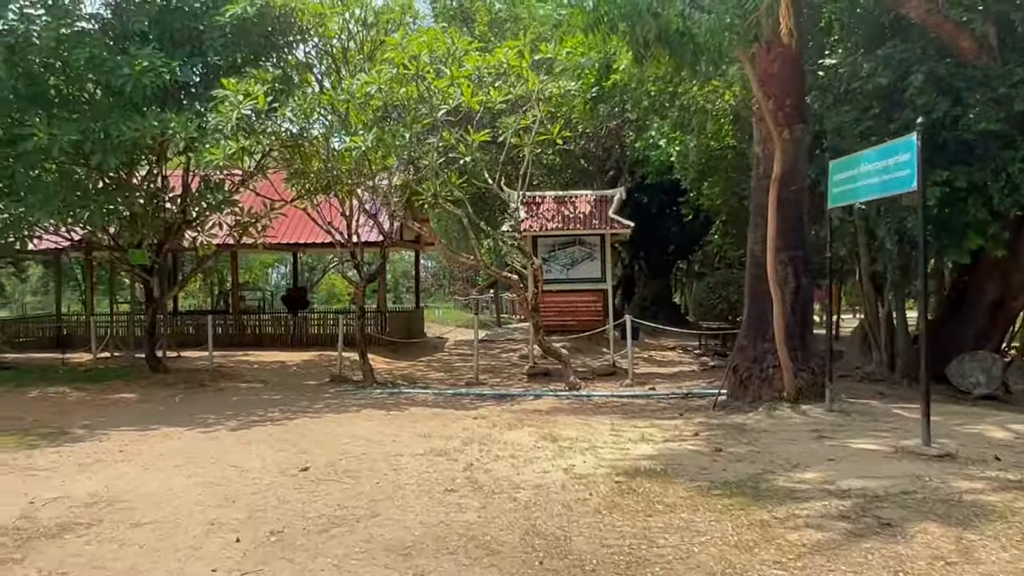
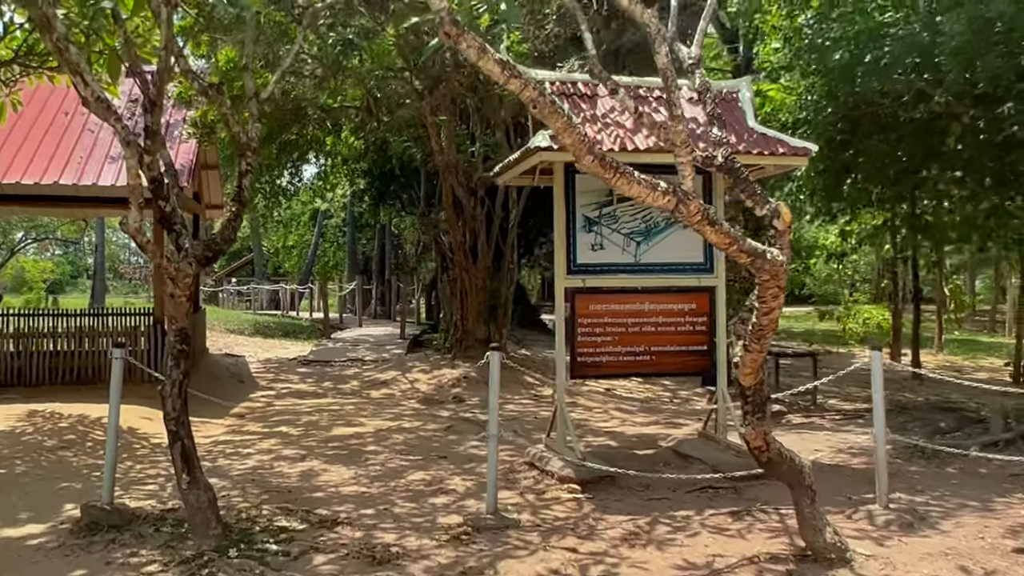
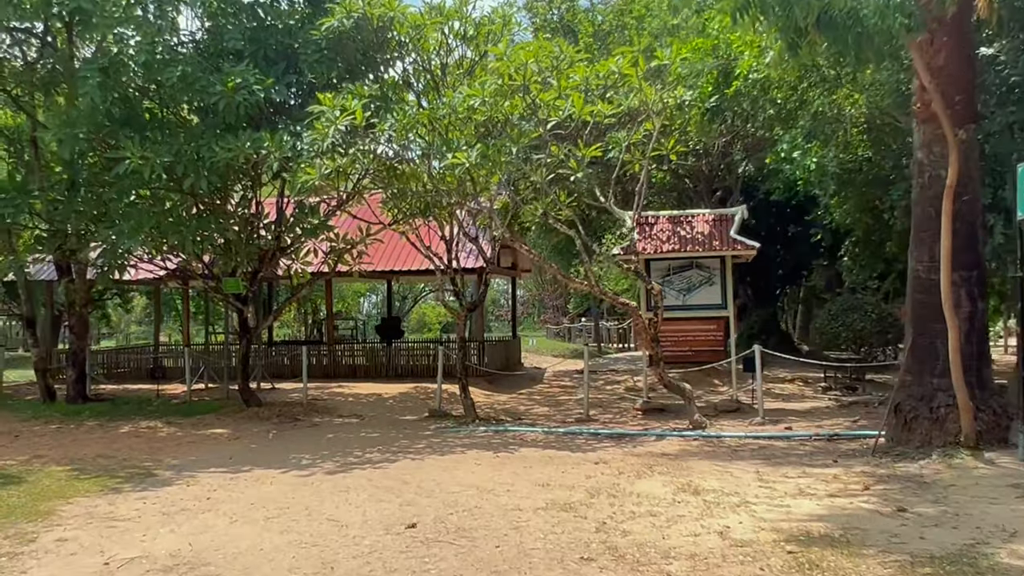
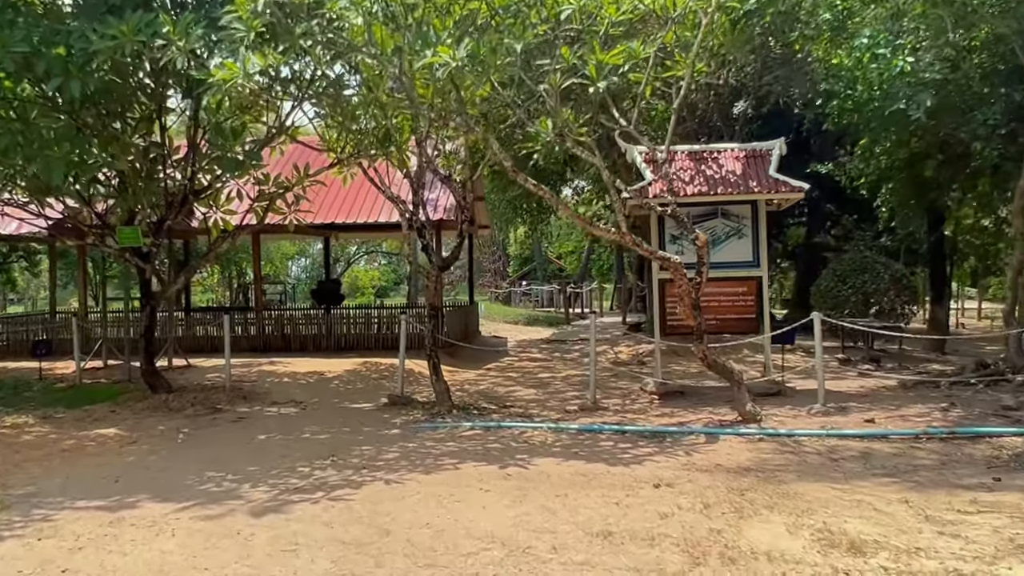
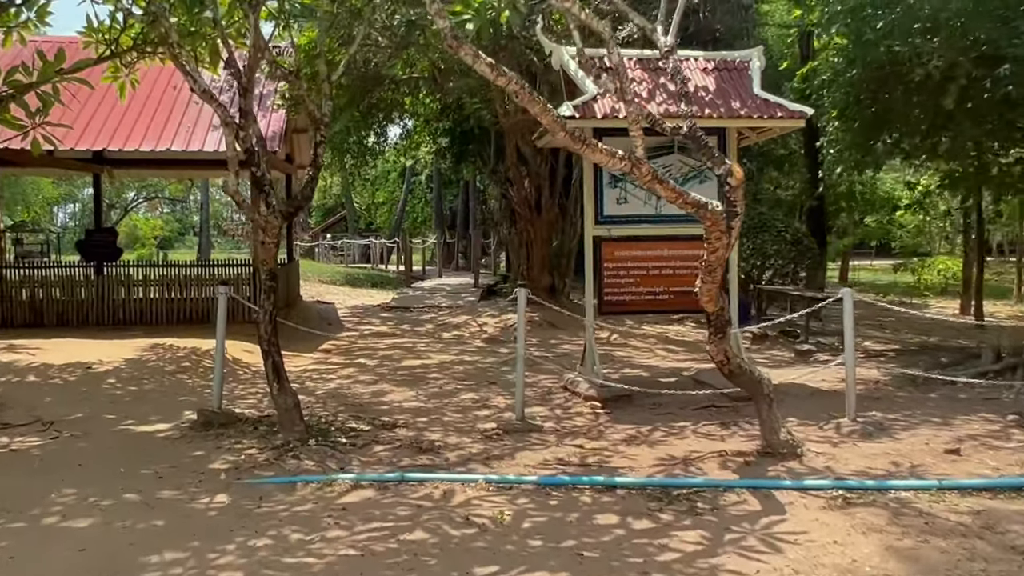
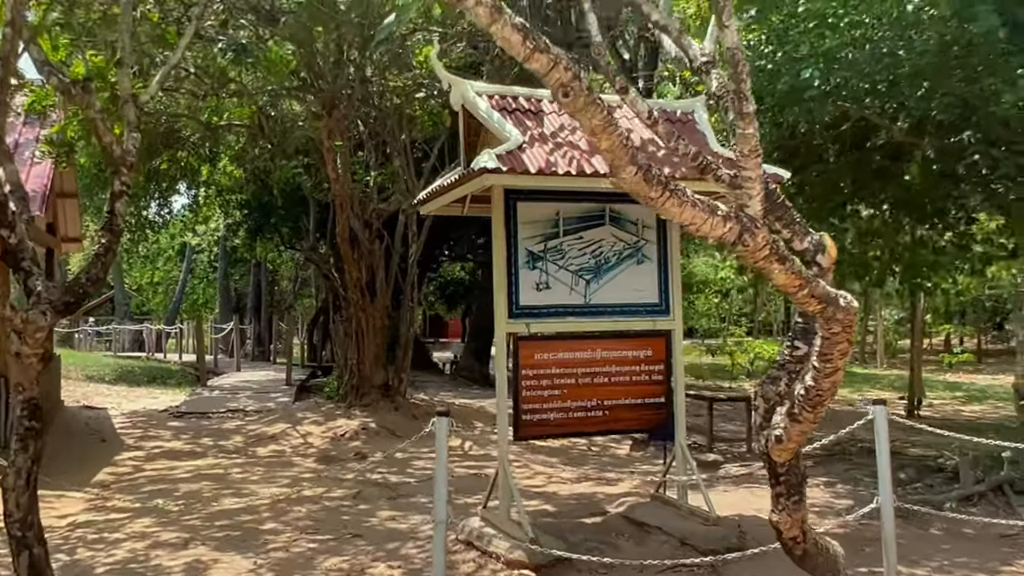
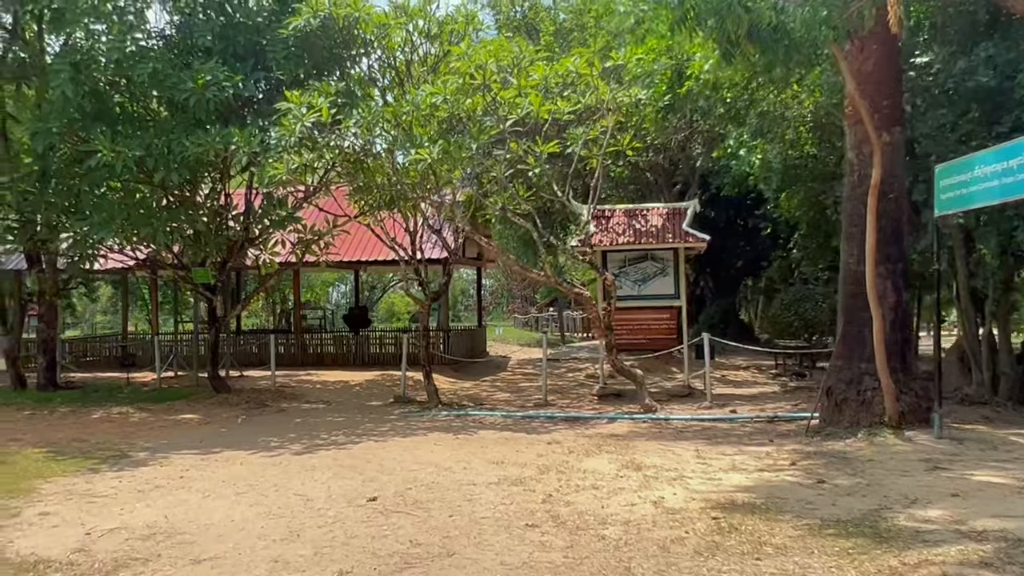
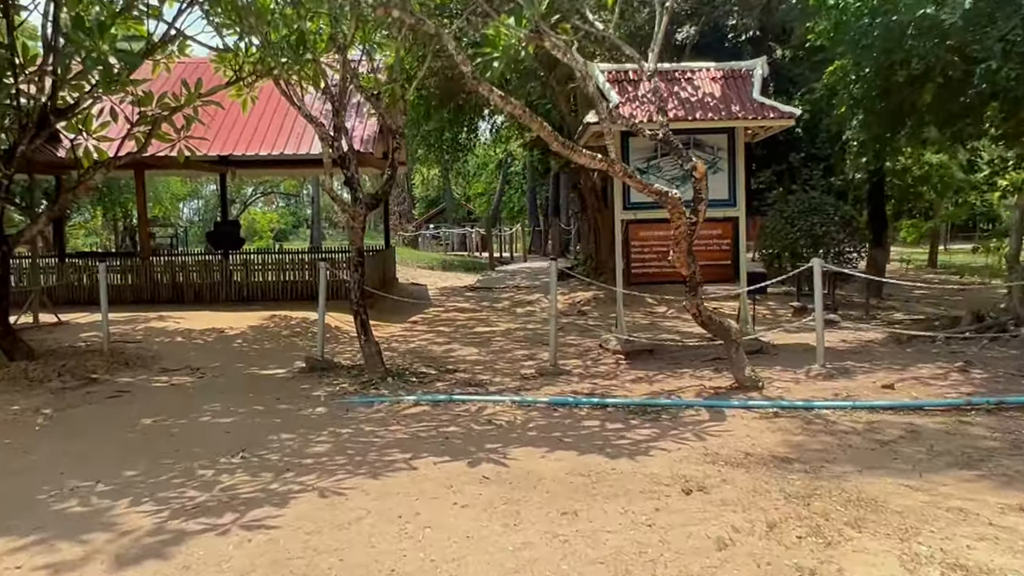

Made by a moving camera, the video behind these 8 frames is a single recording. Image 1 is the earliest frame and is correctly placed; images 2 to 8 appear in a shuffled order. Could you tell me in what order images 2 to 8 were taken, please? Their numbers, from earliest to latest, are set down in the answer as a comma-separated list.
7, 3, 4, 8, 5, 2, 6
